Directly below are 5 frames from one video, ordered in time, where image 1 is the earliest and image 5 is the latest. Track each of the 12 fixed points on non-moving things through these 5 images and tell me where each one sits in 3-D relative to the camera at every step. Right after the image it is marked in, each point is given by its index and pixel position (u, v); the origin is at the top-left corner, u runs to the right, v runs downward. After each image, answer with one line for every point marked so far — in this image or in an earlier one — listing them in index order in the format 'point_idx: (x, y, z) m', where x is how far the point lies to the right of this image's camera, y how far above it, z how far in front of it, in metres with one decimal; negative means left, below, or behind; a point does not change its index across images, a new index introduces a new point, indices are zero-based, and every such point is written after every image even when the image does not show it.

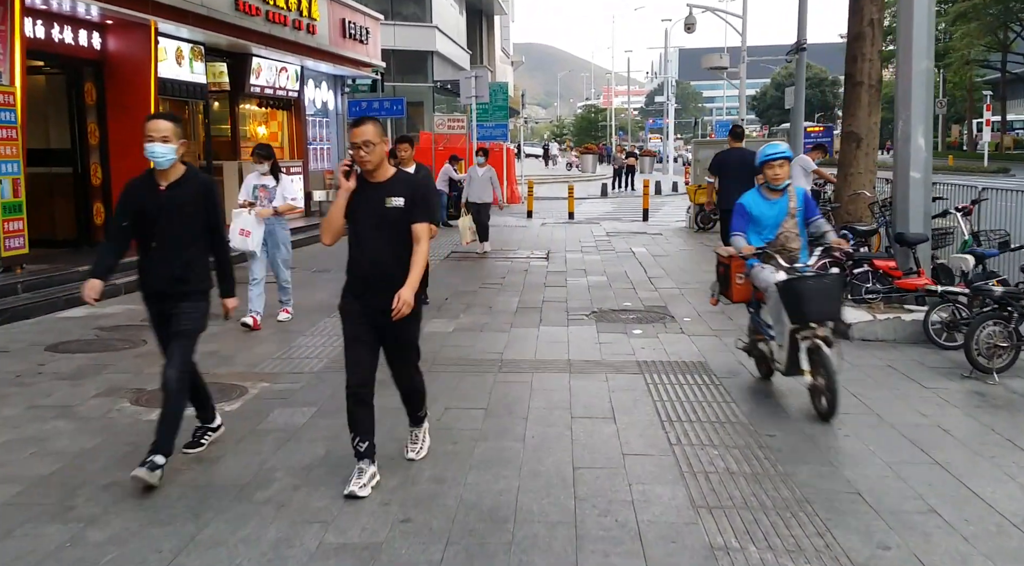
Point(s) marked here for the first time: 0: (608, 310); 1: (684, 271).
0: (+1.0, -0.3, +9.0) m
1: (+2.5, +0.2, +12.0) m
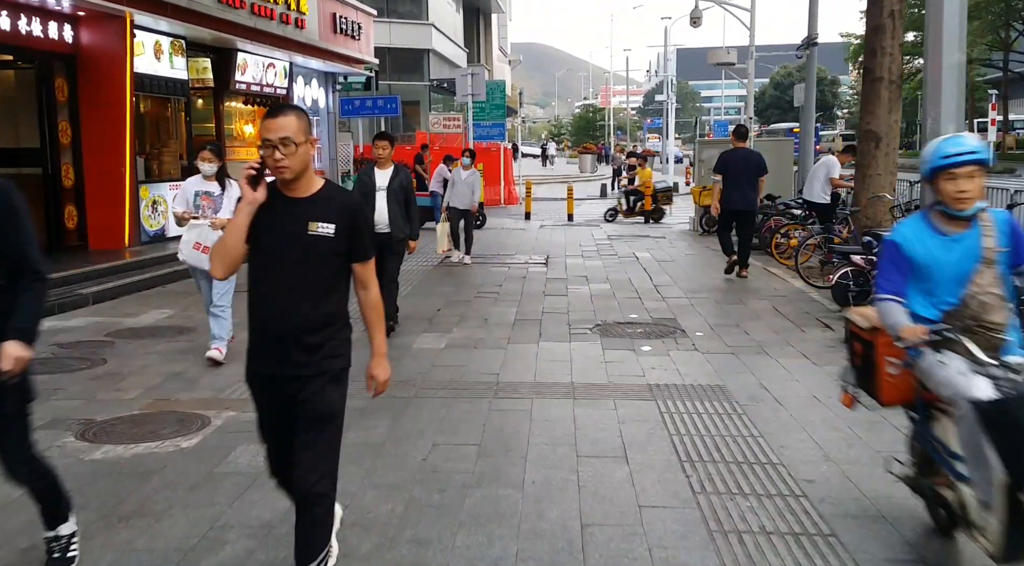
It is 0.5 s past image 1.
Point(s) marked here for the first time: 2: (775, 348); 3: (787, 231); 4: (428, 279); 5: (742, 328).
0: (+1.0, -0.4, +8.3) m
1: (+2.4, +0.1, +11.3) m
2: (+2.3, -0.6, +7.3) m
3: (+4.0, +0.8, +12.0) m
4: (-1.1, 0.0, +11.1) m
5: (+2.2, -0.4, +8.0) m
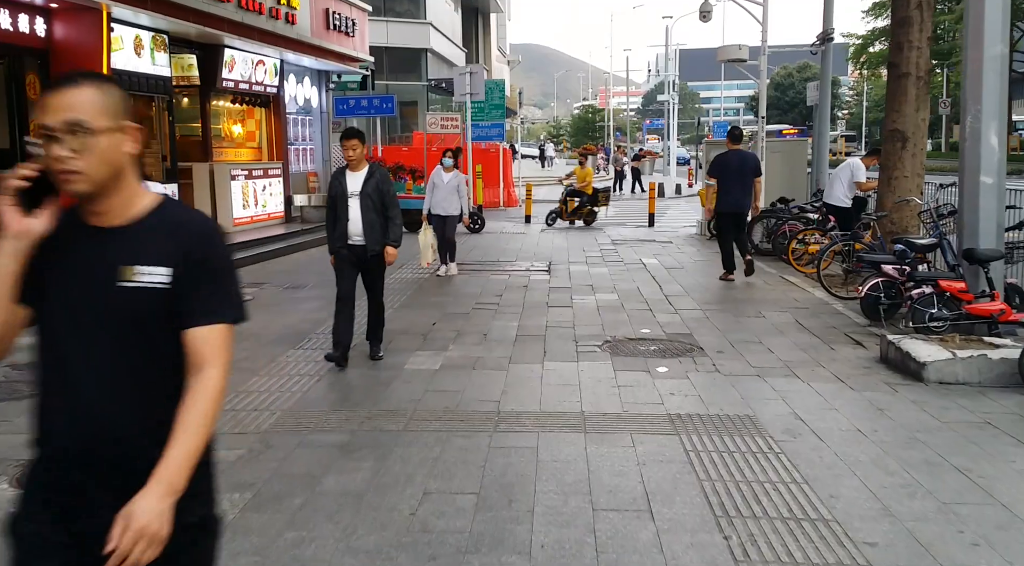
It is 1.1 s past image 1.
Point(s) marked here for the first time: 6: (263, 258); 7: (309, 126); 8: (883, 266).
0: (+1.0, -0.5, +7.6) m
1: (+2.5, -0.1, +10.6) m
2: (+2.3, -0.7, +6.6) m
3: (+4.0, +0.6, +11.3) m
4: (-1.1, -0.1, +10.4) m
5: (+2.2, -0.6, +7.3) m
6: (-4.1, +0.4, +13.6) m
7: (-4.5, +3.5, +18.6) m
8: (+3.6, +0.2, +8.0) m
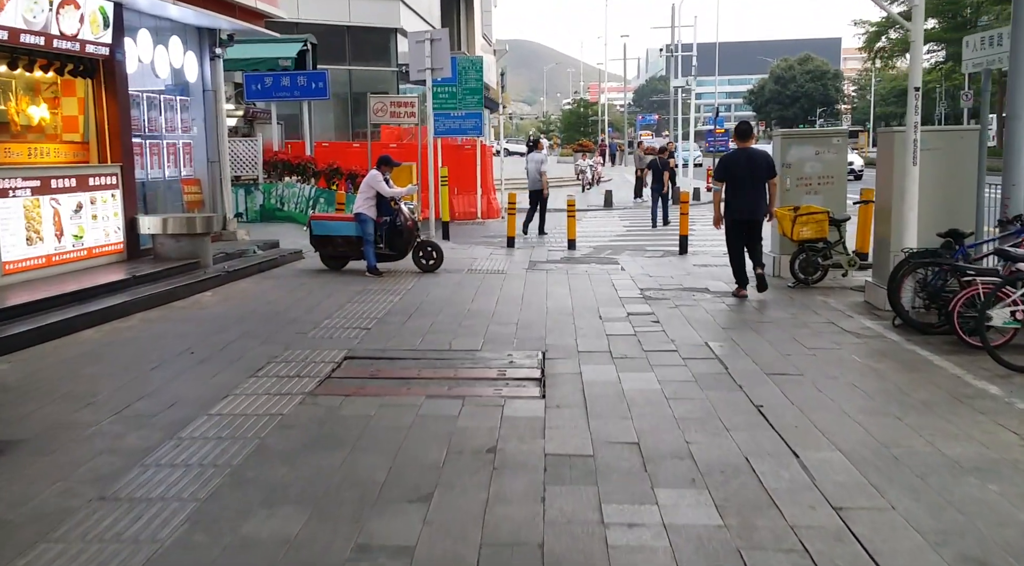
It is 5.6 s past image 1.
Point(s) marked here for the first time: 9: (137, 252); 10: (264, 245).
0: (+0.8, -1.5, +1.6) m
1: (+2.2, -1.0, +4.7) m
2: (+2.1, -1.6, +0.6) m
3: (+3.7, -0.3, +5.4) m
4: (-1.4, -1.0, +4.4) m
5: (+2.0, -1.5, +1.4) m
6: (-4.4, -0.5, +7.6) m
7: (-4.9, +2.6, +12.6) m
8: (+3.3, -0.8, +2.0) m
9: (-4.9, +0.4, +10.8) m
10: (-3.8, +0.6, +12.7) m
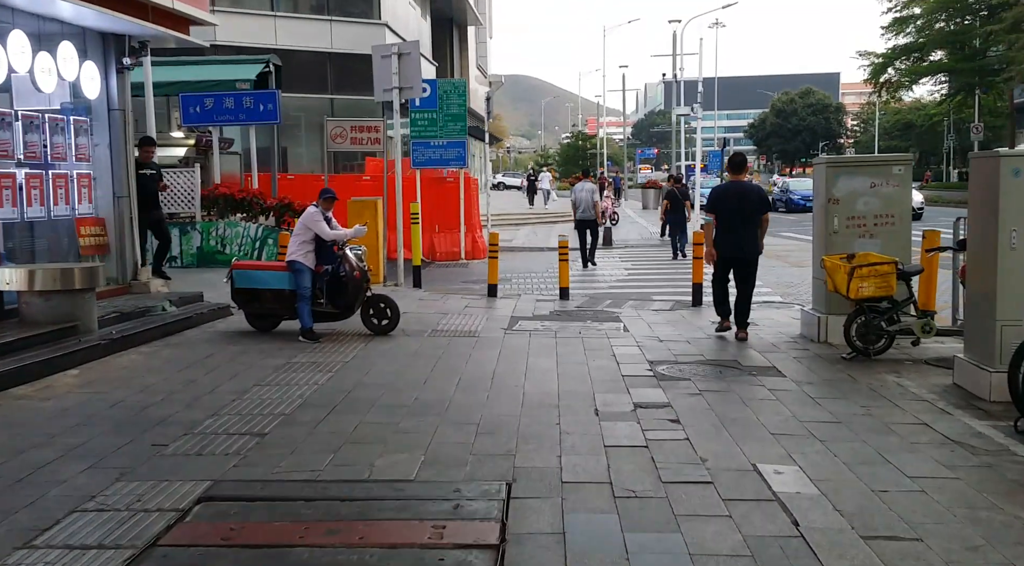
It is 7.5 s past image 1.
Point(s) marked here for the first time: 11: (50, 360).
0: (+0.5, -1.8, -0.9) m
1: (+1.9, -1.4, +2.2) m
2: (+1.8, -1.9, -1.9) m
3: (+3.4, -0.8, +2.9) m
4: (-1.7, -1.5, +1.9) m
5: (+1.7, -1.8, -1.1) m
6: (-4.7, -1.1, +5.1) m
7: (-5.2, +1.8, +10.2) m
8: (+3.0, -1.1, -0.4) m
9: (-5.2, -0.3, +8.4) m
10: (-4.1, -0.2, +10.2) m
11: (-4.2, -0.7, +7.5) m
